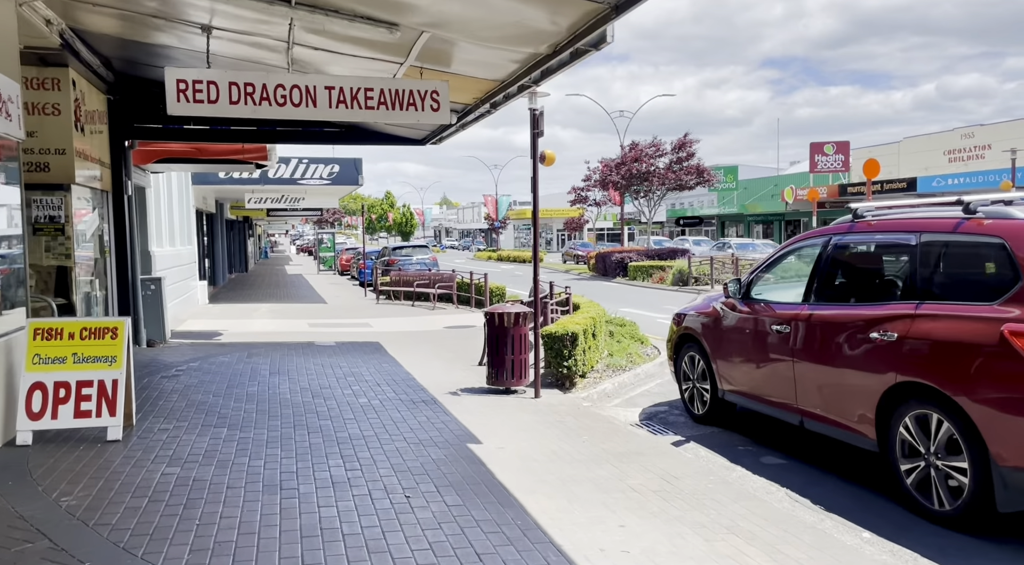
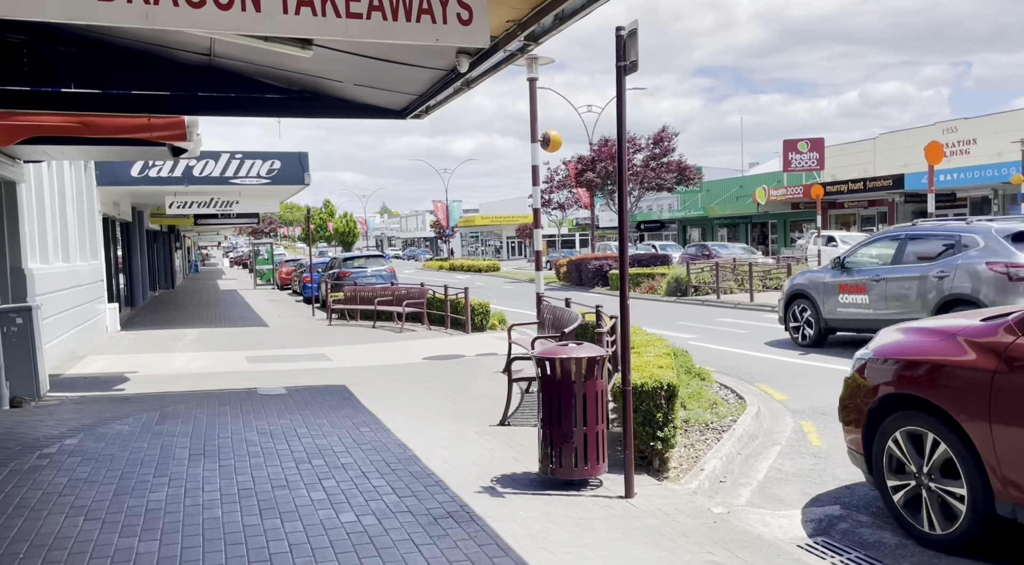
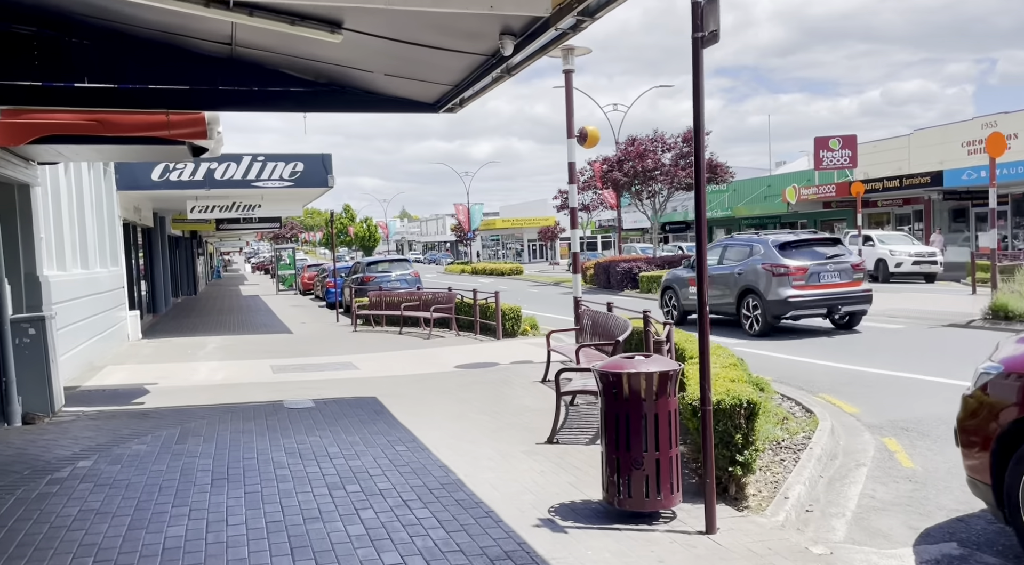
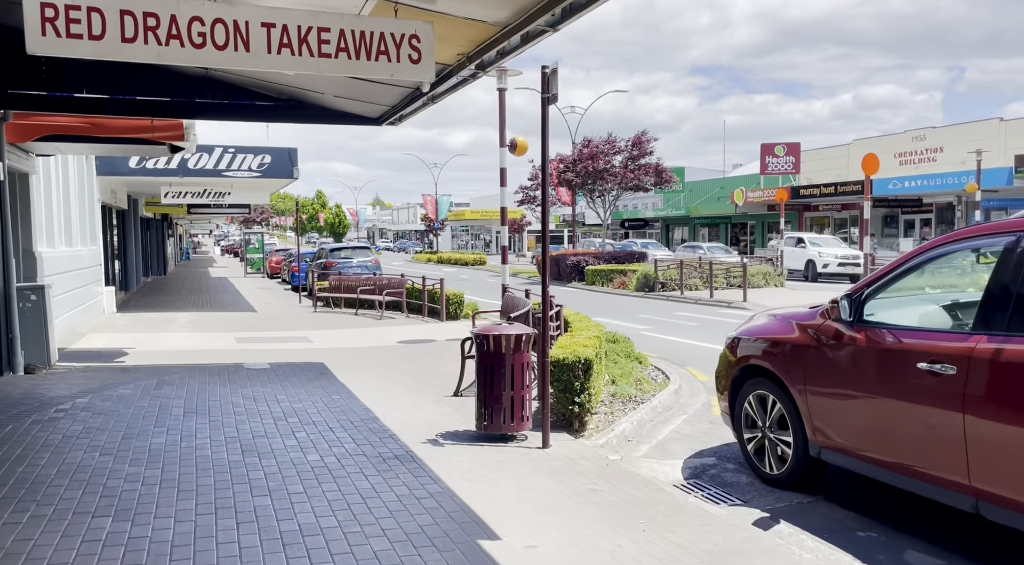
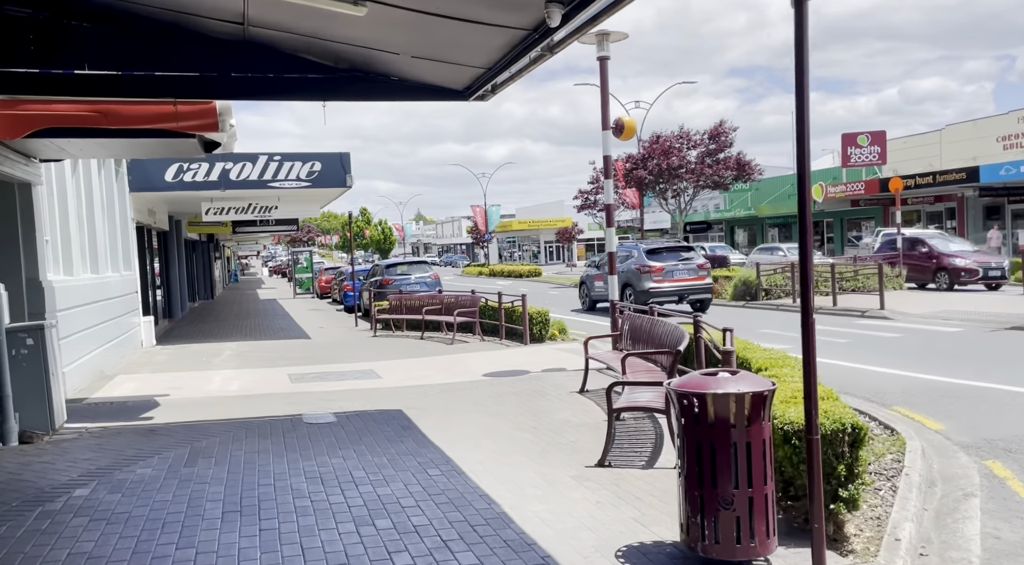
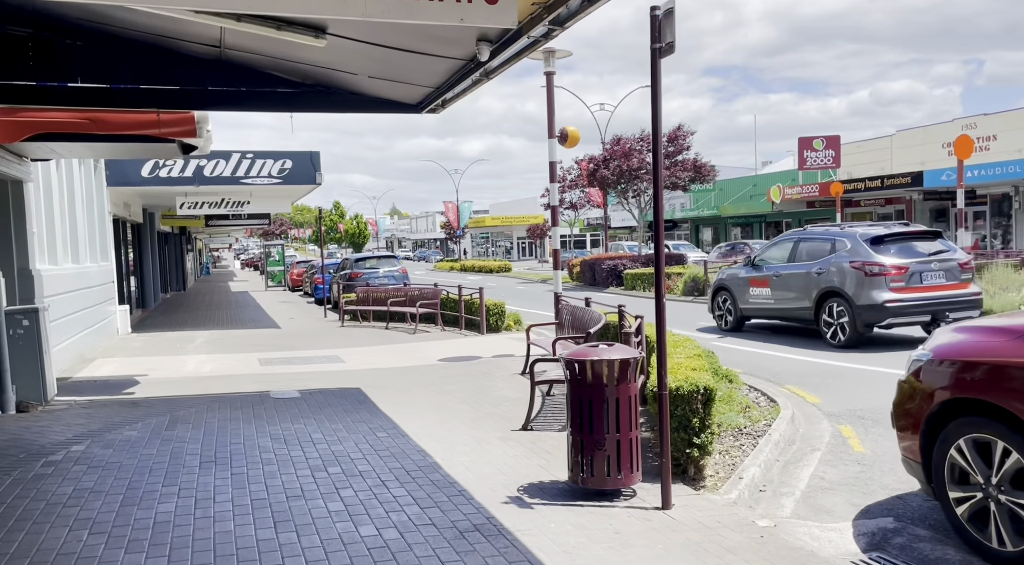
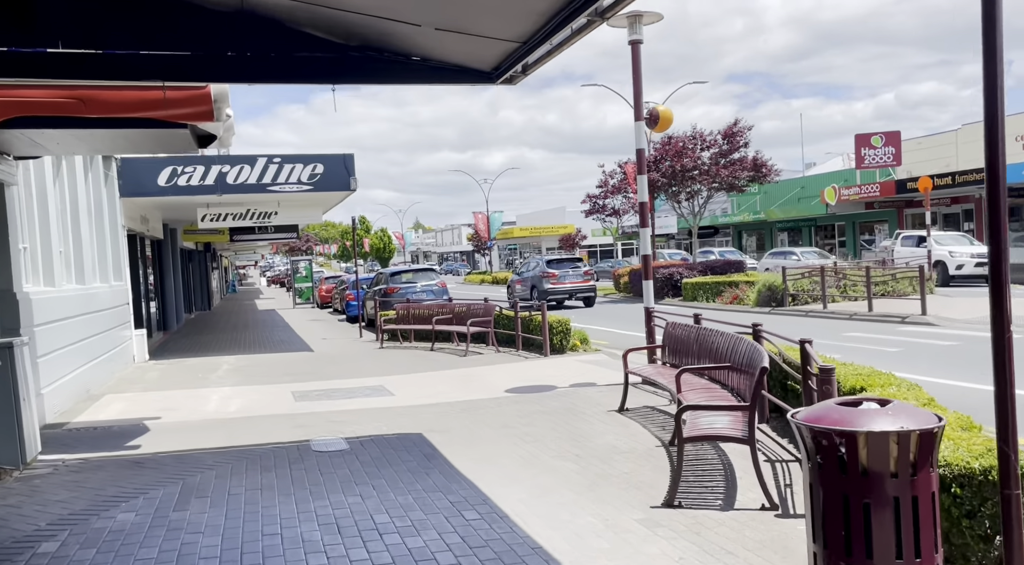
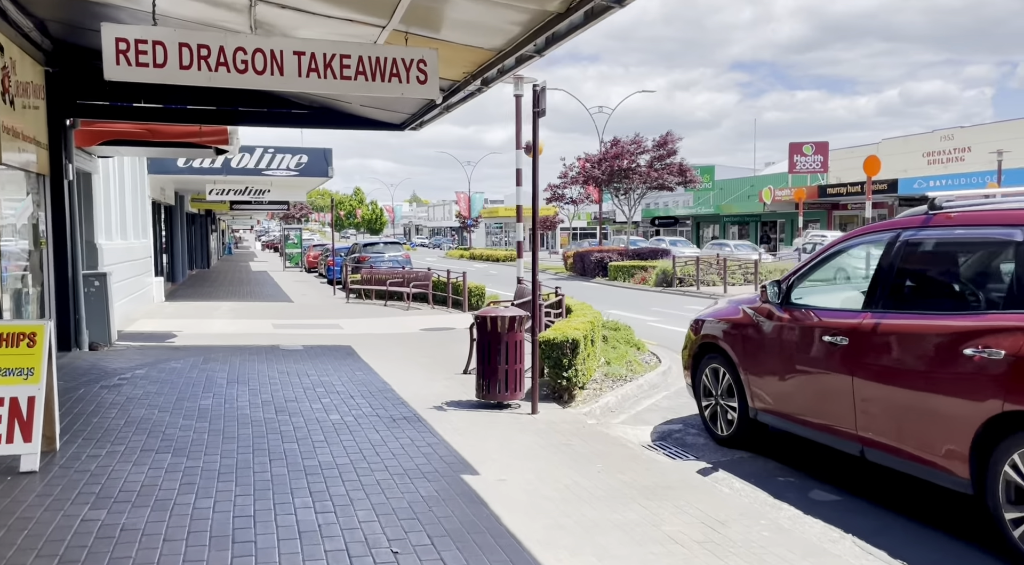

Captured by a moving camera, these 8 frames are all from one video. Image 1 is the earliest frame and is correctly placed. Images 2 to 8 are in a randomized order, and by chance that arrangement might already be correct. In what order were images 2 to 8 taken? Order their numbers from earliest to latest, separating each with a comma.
8, 4, 2, 6, 3, 5, 7
